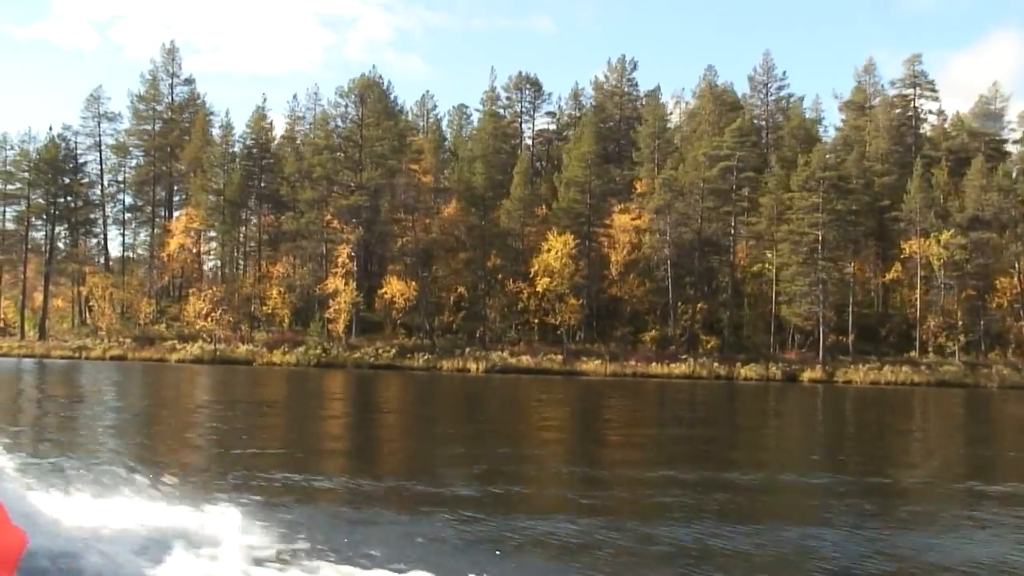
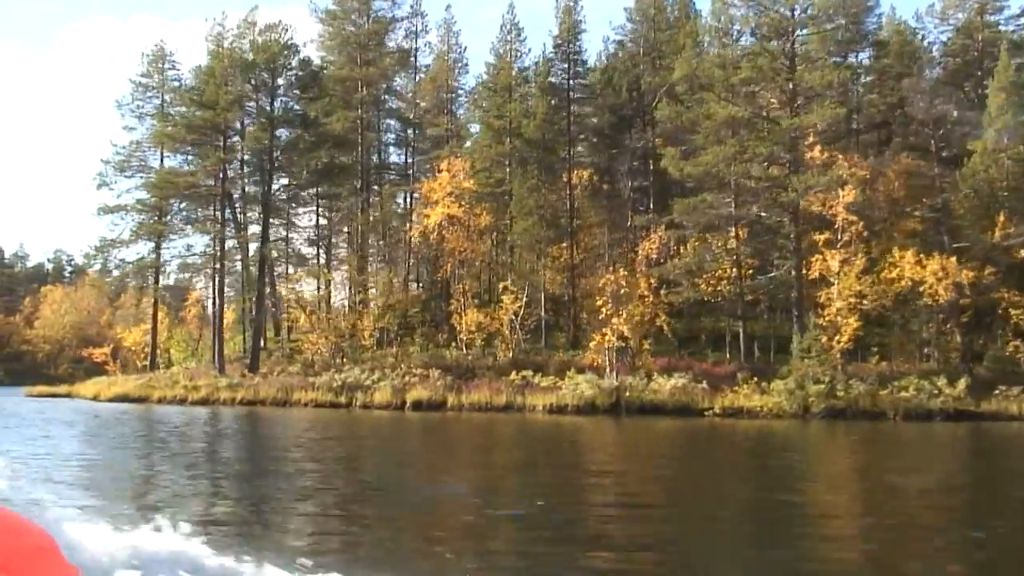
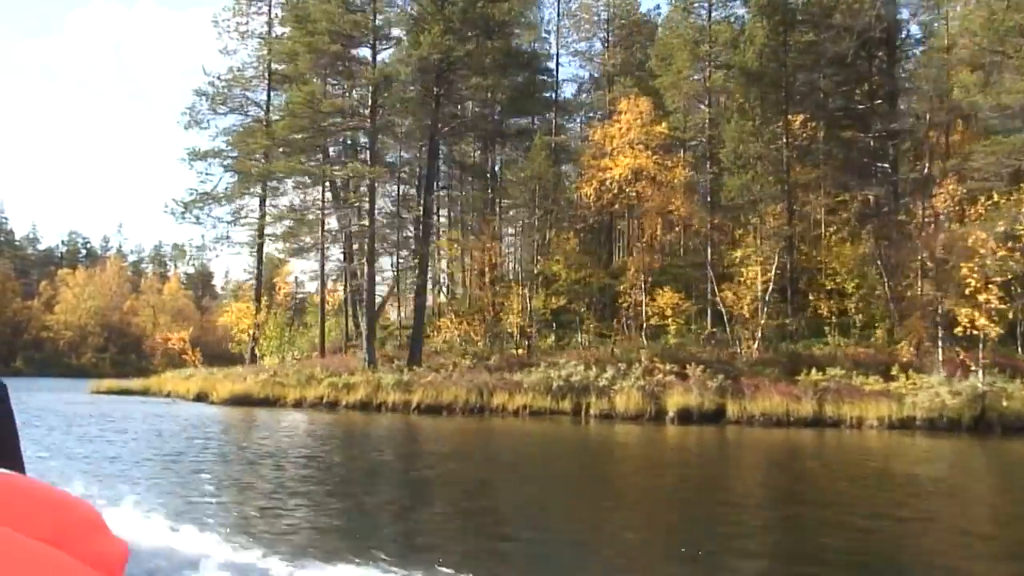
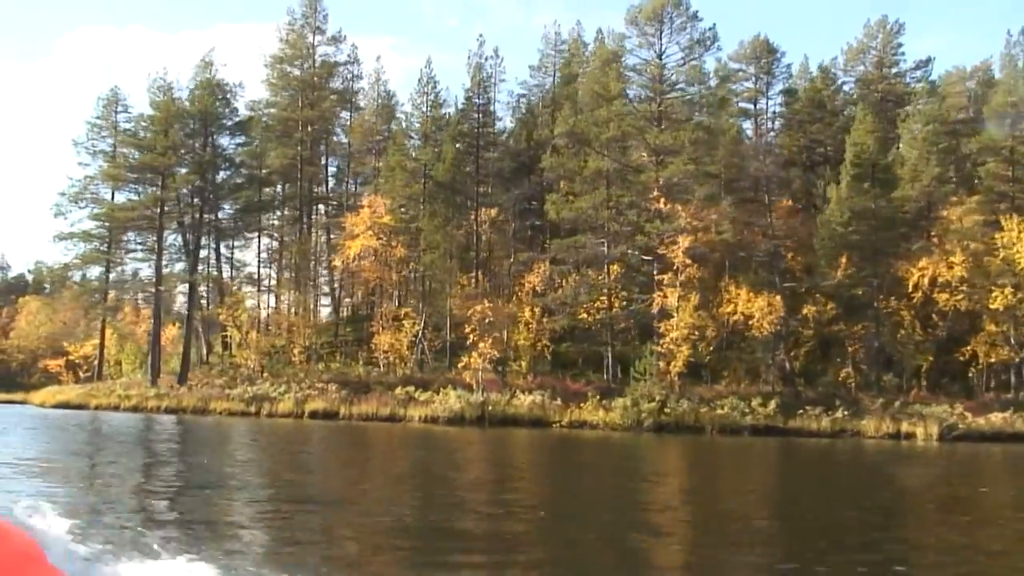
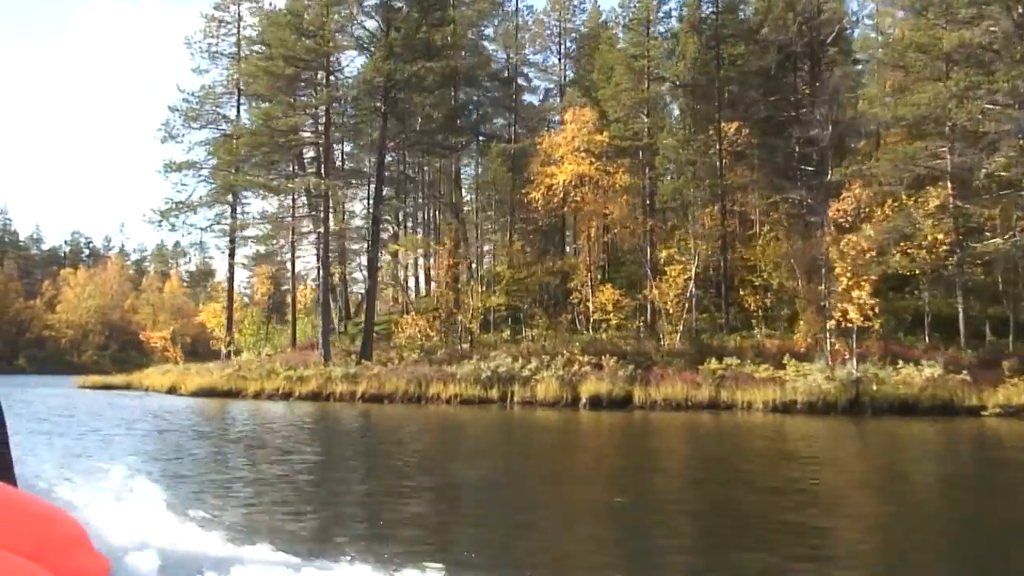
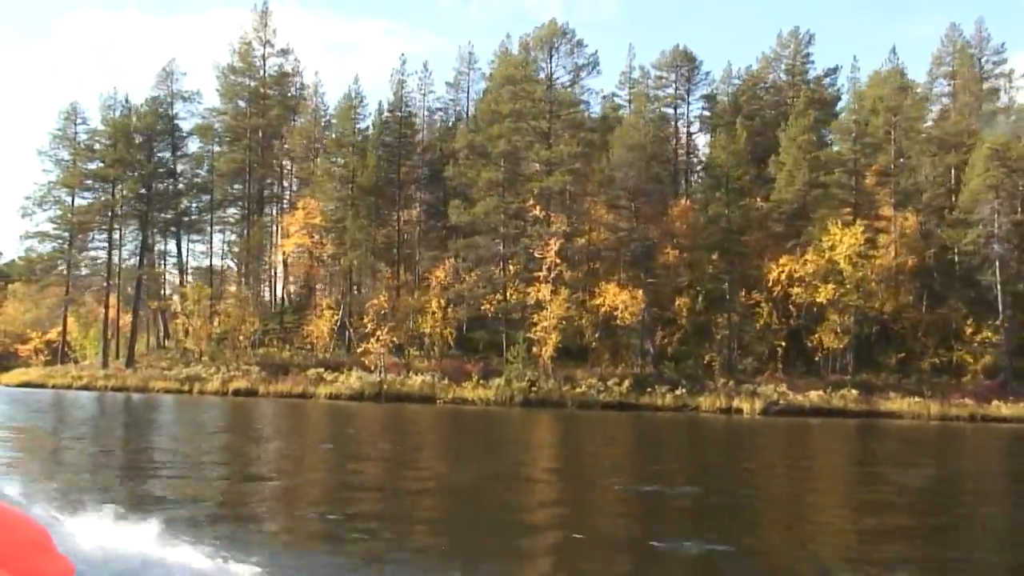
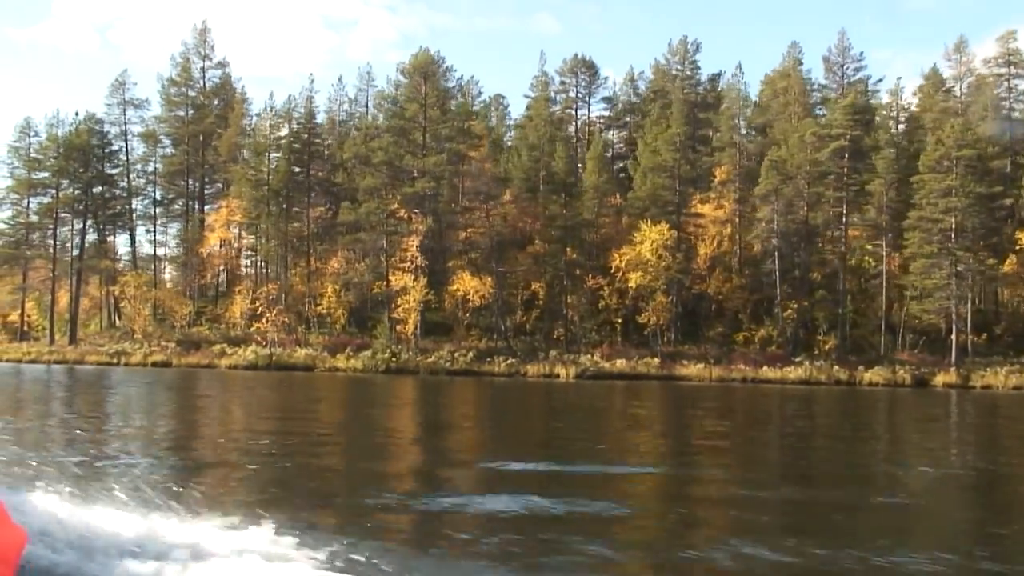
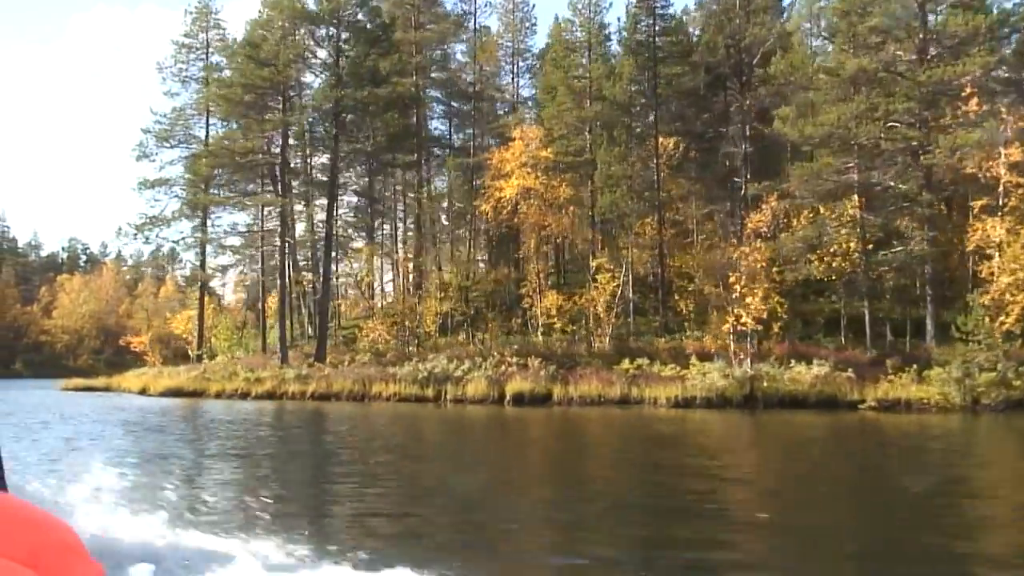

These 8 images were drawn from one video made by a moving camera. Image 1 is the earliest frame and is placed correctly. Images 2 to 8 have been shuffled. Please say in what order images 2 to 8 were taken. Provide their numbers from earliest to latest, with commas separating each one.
7, 6, 4, 2, 8, 5, 3
